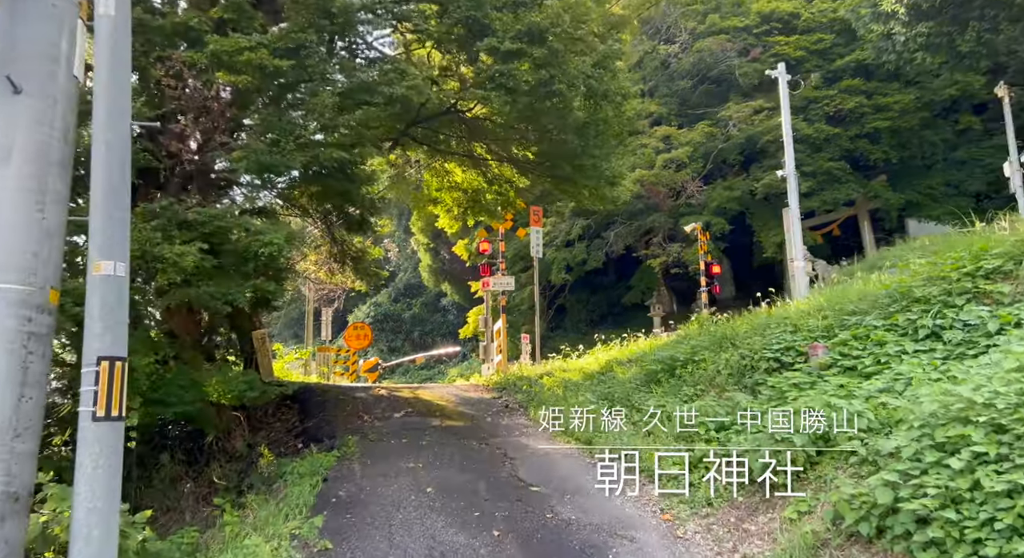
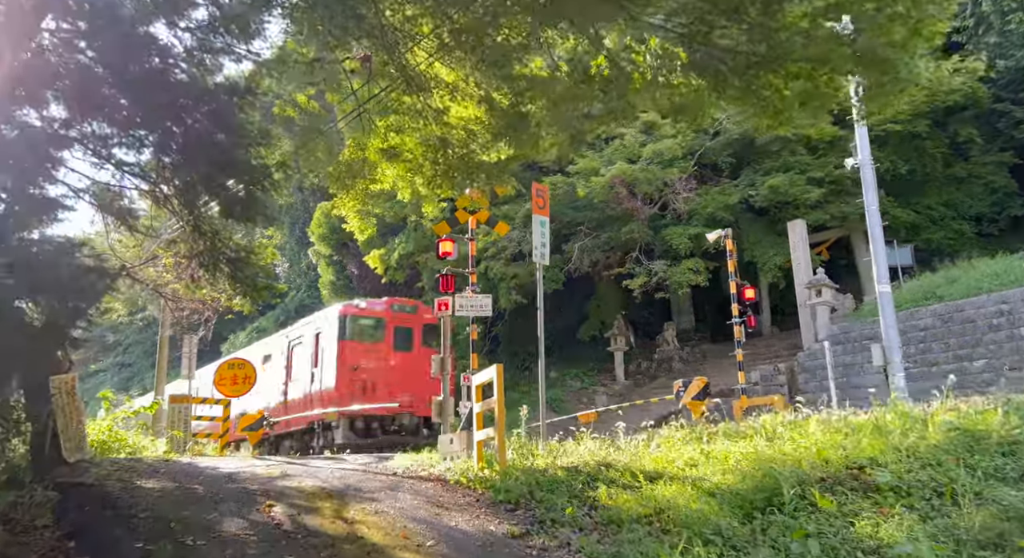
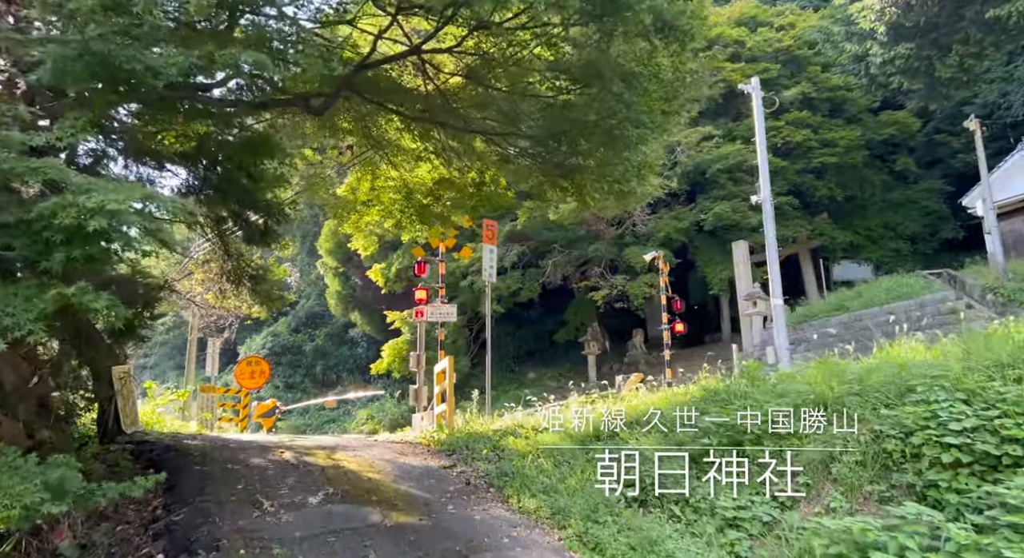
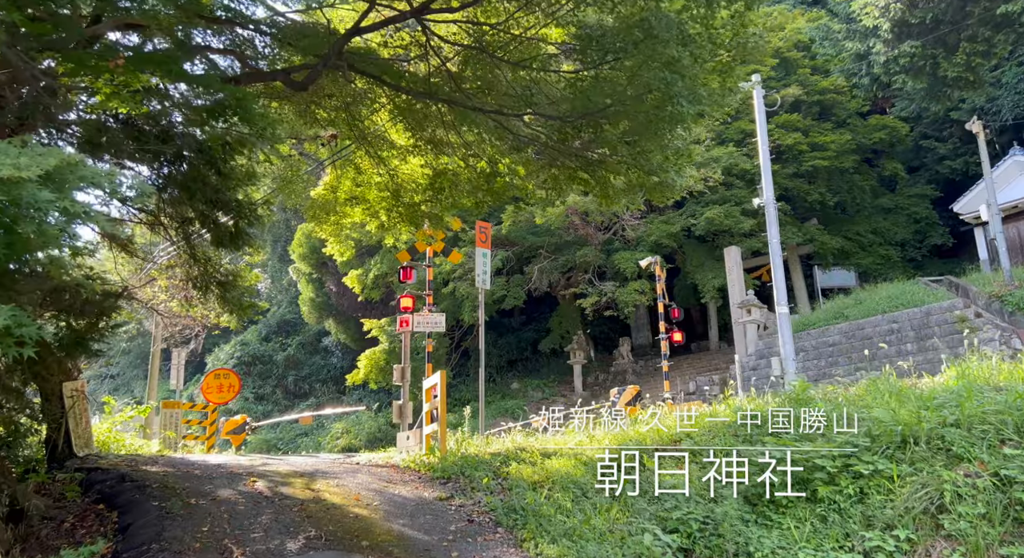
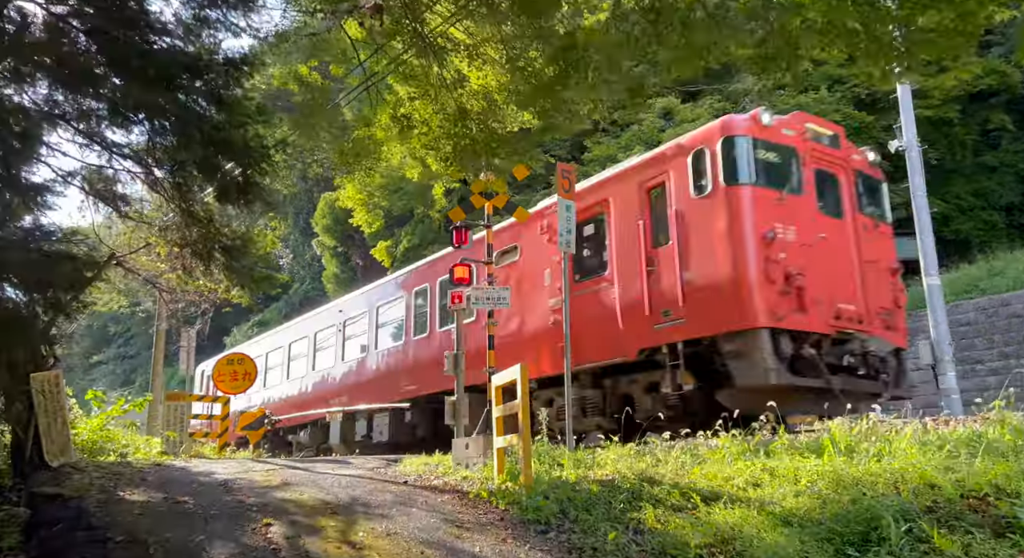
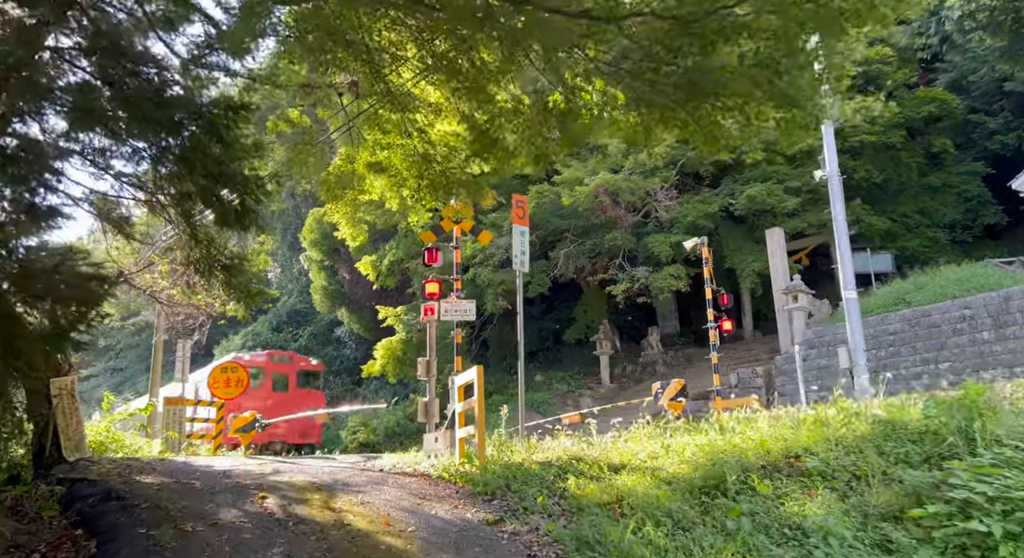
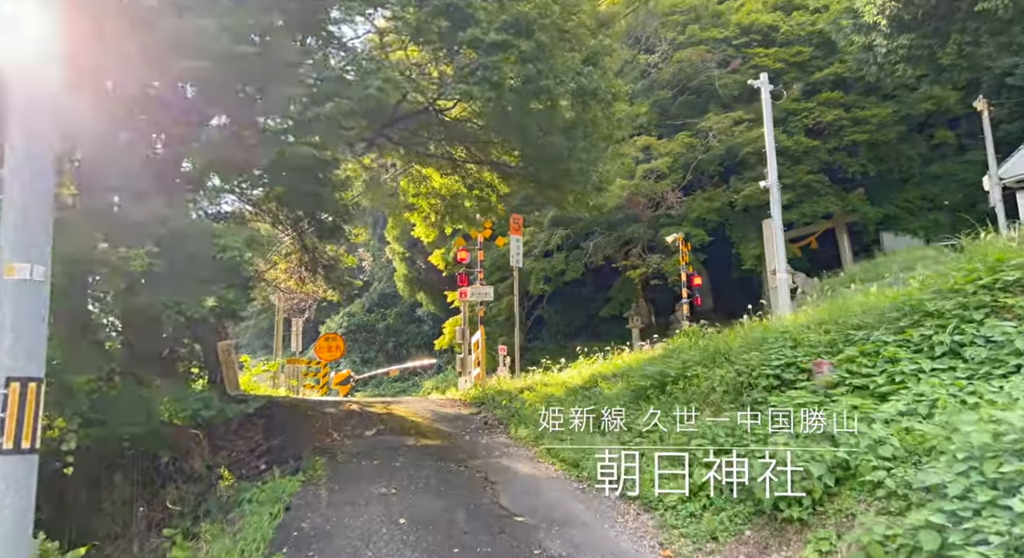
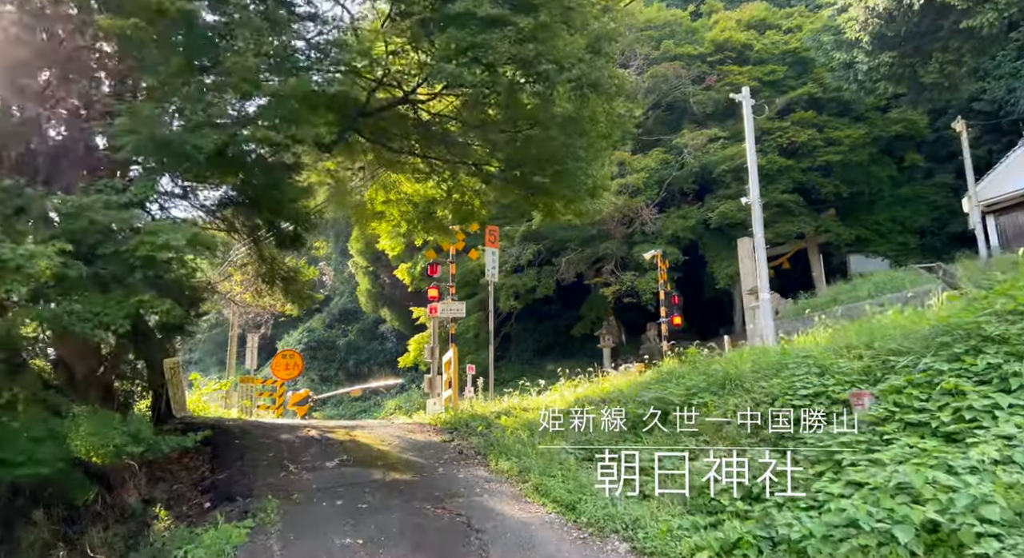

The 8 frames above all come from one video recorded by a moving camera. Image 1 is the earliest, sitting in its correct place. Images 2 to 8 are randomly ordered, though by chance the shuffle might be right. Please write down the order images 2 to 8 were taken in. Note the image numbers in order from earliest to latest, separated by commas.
7, 8, 3, 4, 6, 2, 5
